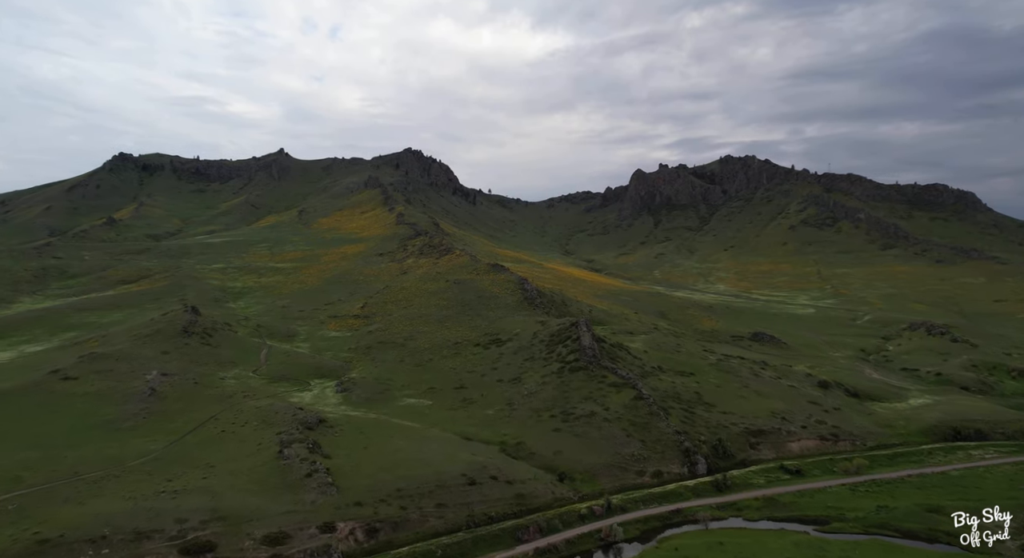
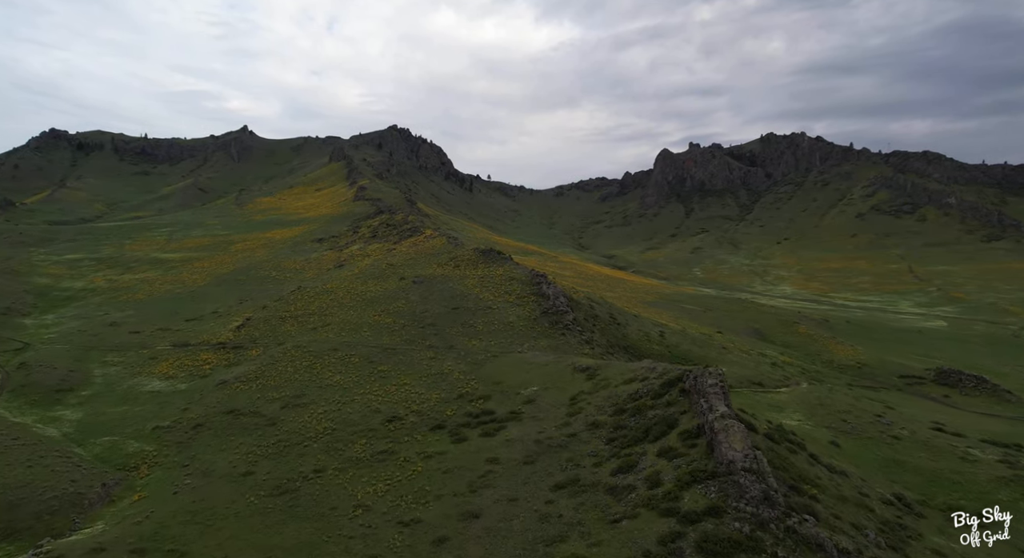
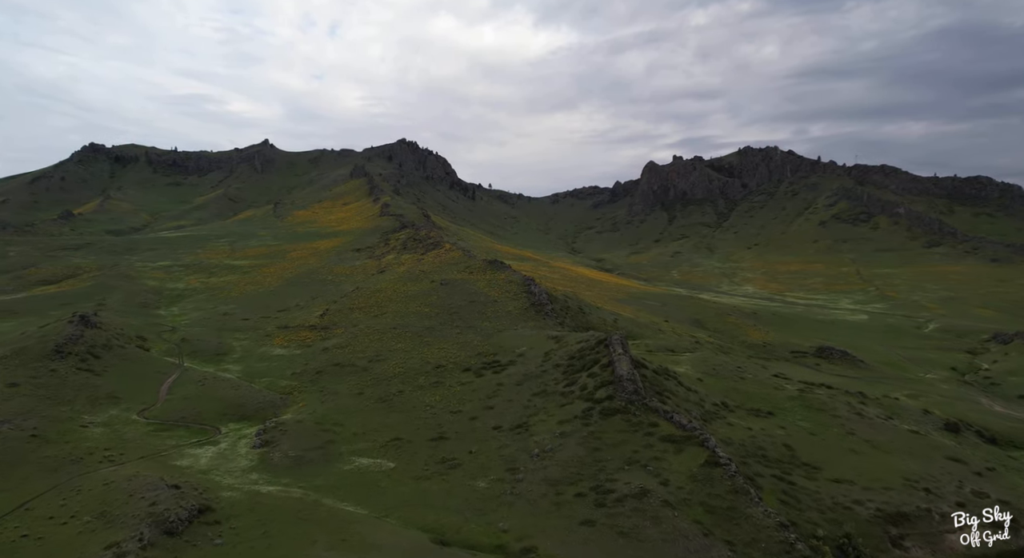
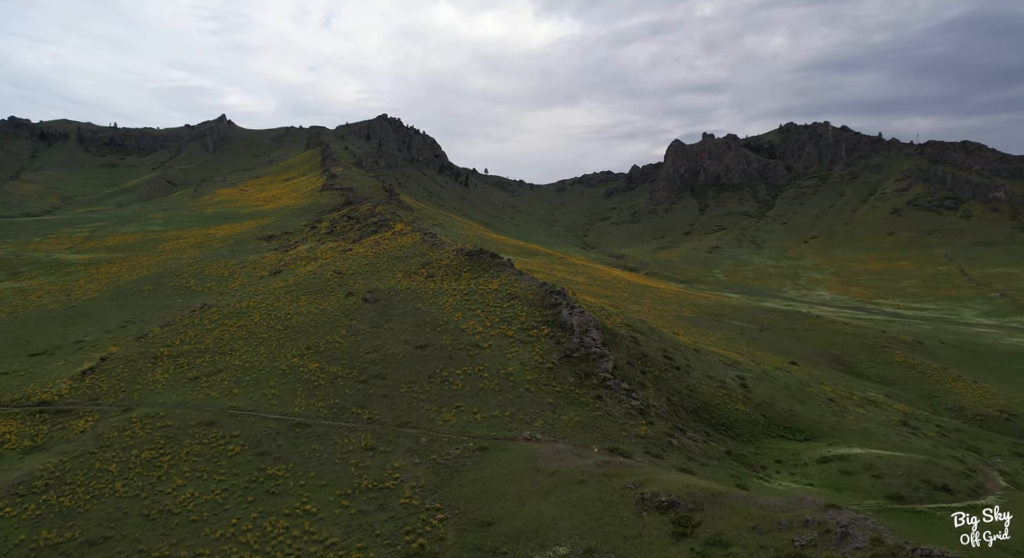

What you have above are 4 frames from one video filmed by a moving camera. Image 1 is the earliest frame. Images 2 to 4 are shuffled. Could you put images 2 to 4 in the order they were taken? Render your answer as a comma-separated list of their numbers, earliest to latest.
3, 2, 4
